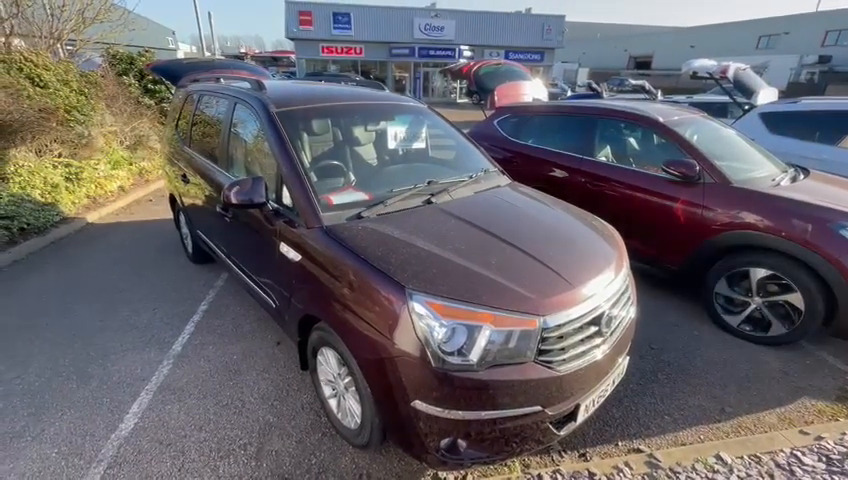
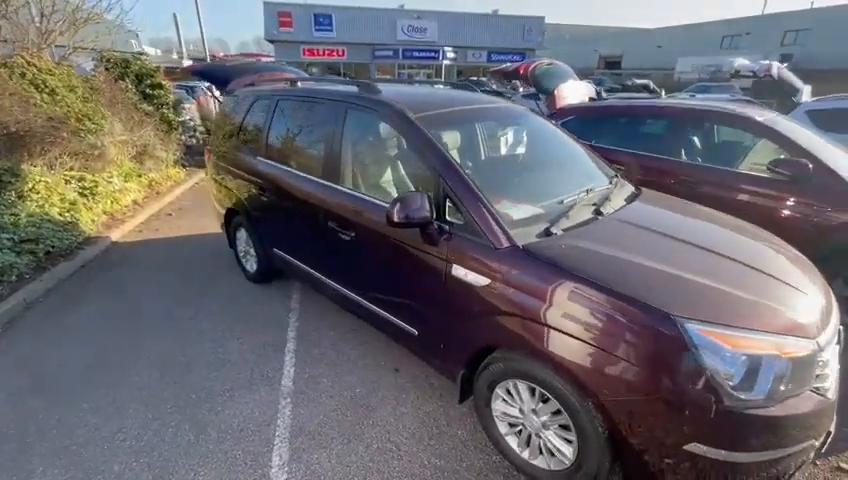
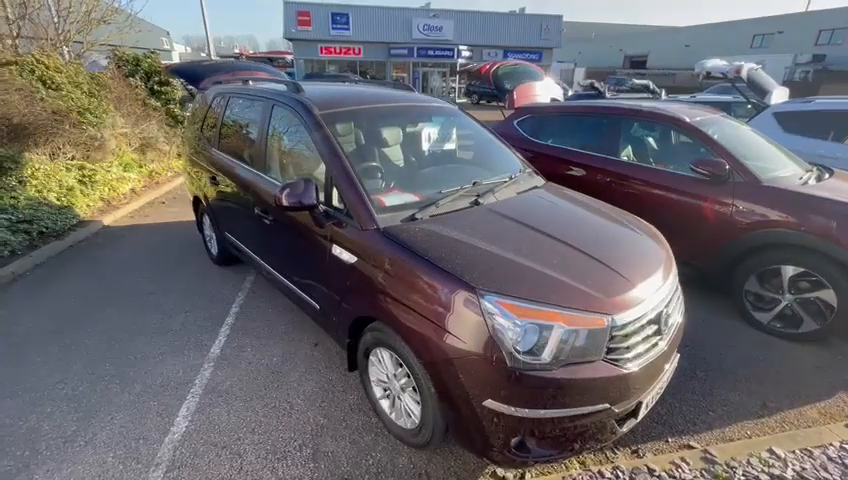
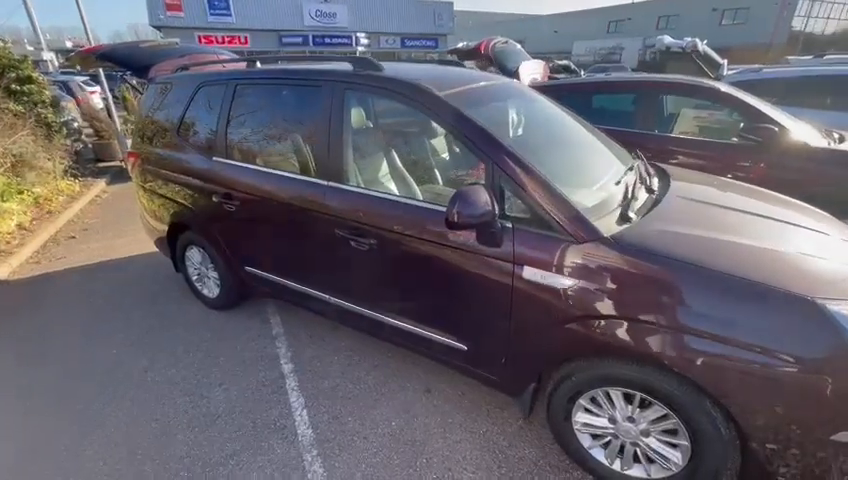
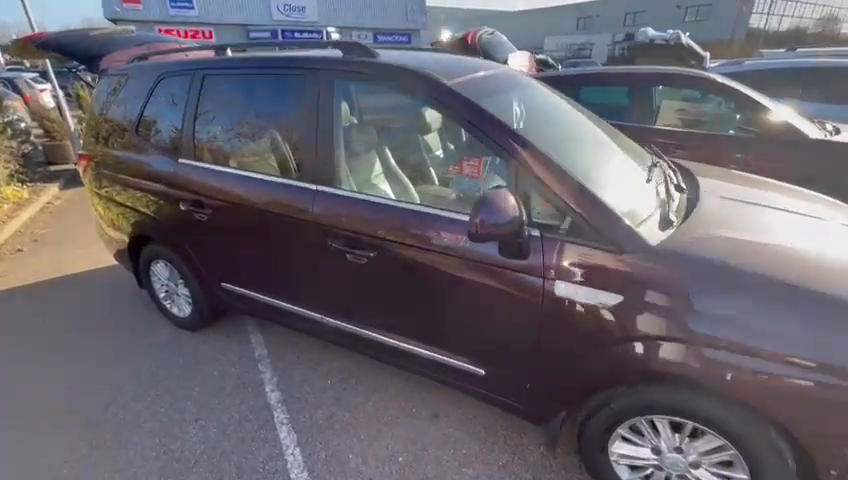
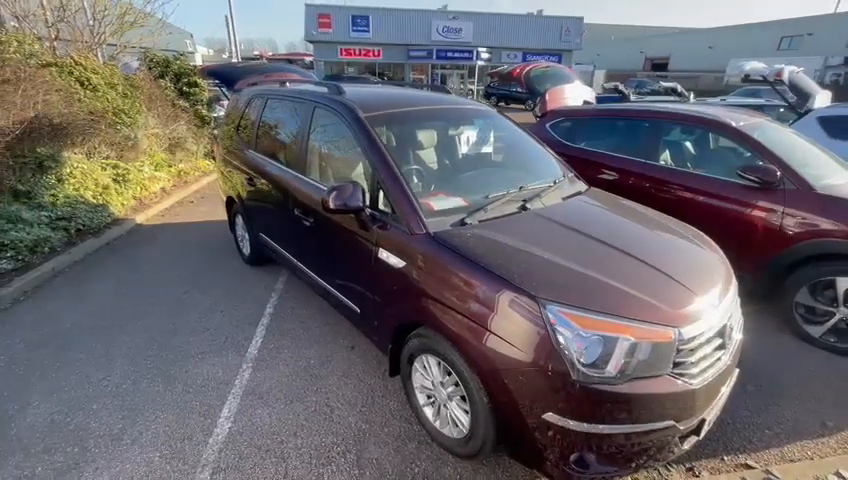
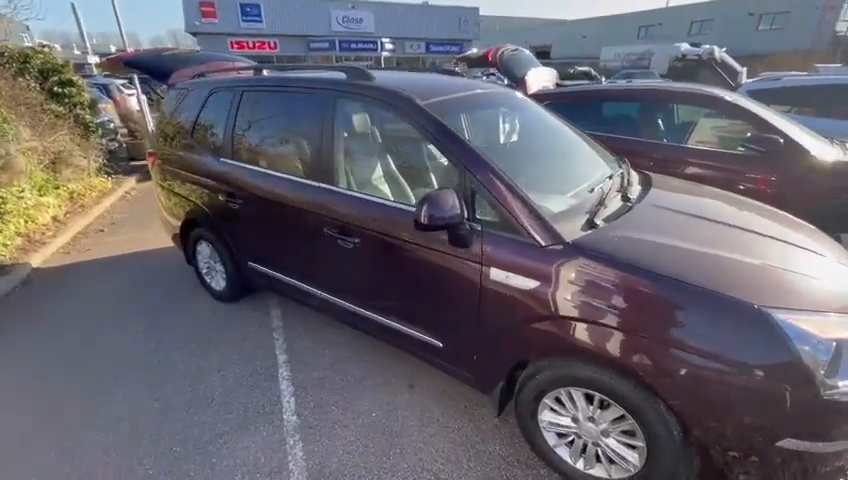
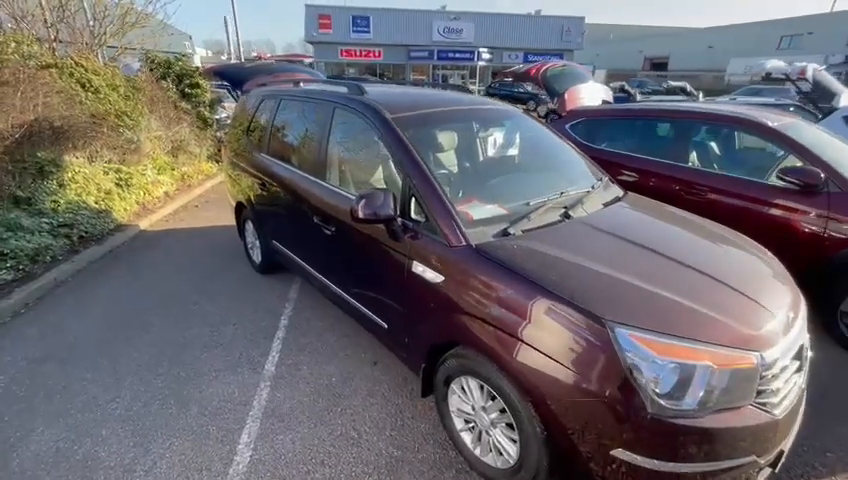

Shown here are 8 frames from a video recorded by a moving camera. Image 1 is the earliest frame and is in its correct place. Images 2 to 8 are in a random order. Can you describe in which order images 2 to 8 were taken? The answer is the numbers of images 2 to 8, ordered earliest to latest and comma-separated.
3, 6, 8, 2, 7, 4, 5
